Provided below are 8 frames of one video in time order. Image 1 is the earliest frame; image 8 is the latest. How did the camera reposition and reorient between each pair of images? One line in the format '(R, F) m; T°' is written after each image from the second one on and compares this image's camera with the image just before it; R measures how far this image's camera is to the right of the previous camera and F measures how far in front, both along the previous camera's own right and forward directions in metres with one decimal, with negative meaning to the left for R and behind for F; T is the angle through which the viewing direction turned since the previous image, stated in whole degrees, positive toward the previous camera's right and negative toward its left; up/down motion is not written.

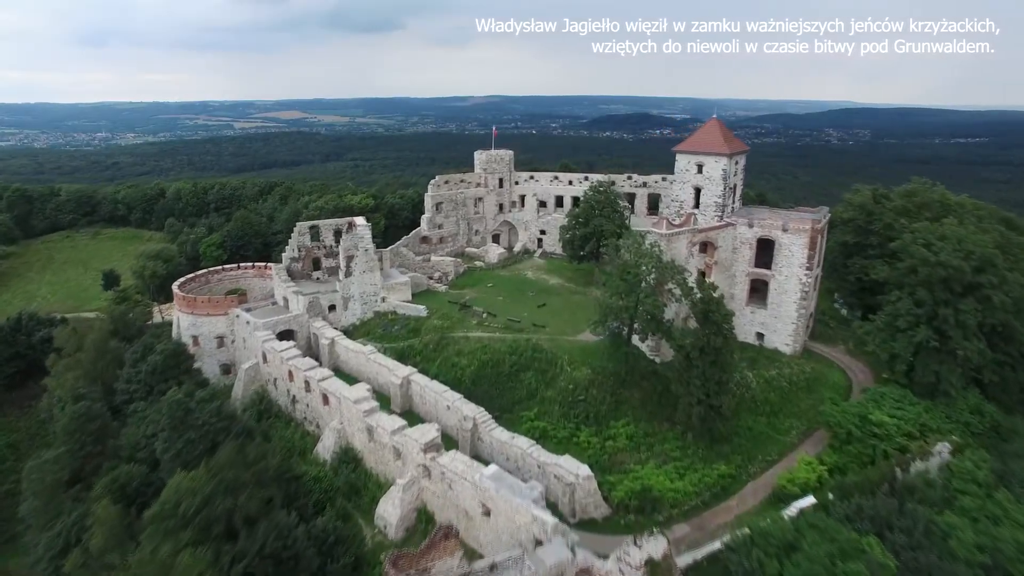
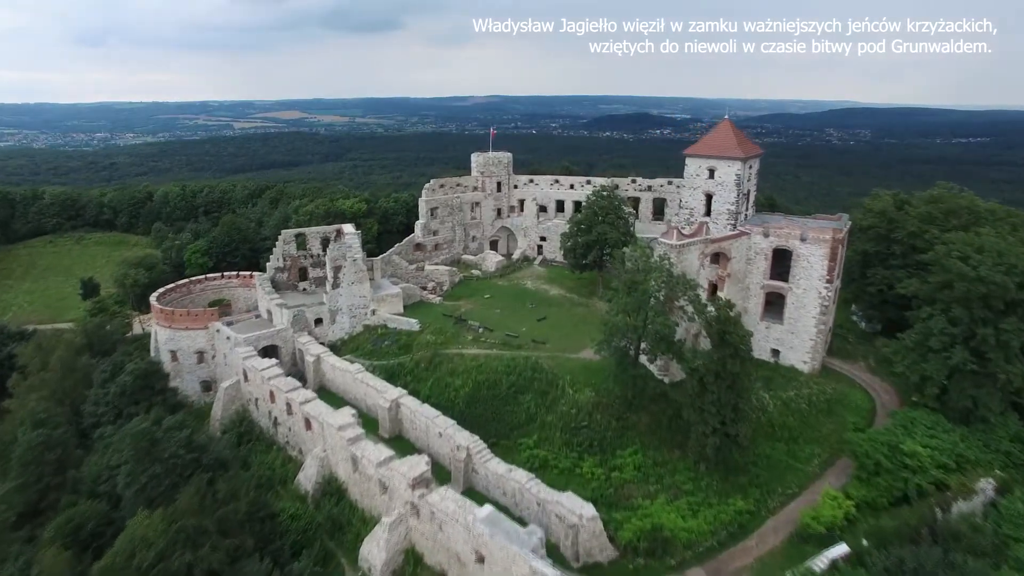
(+0.1, +1.8) m; 0°
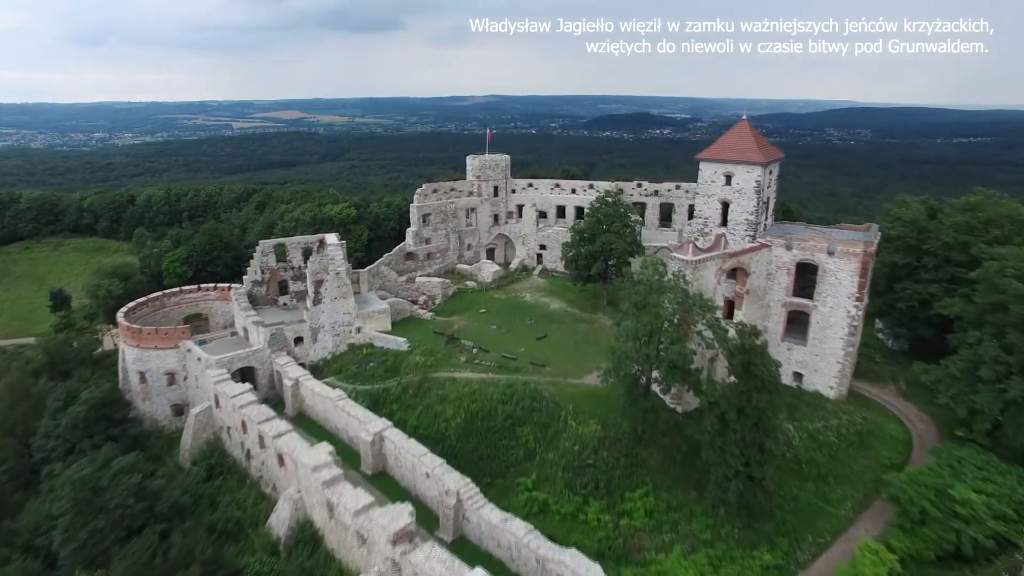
(+0.1, +2.3) m; 0°
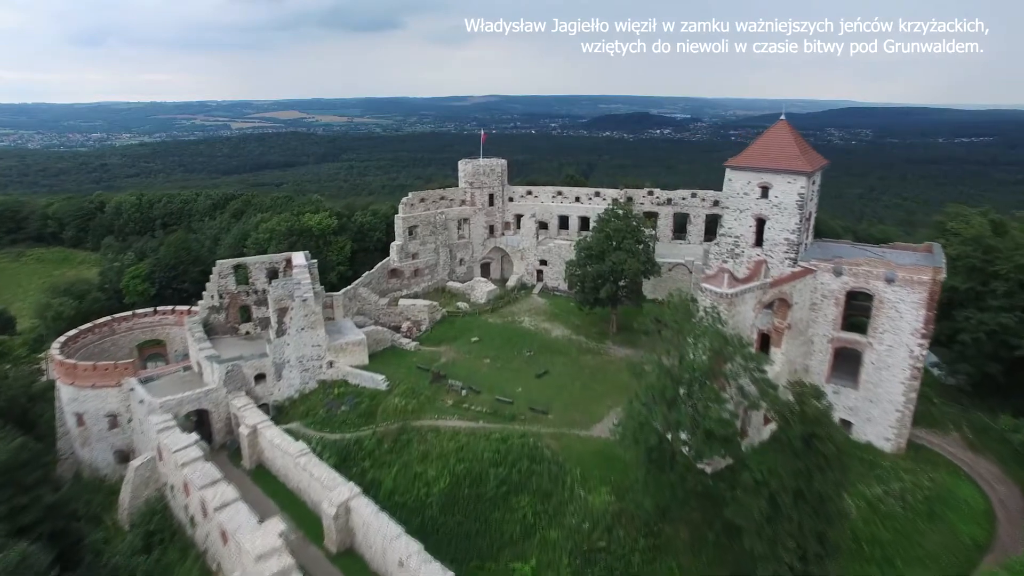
(+0.1, +3.6) m; 0°
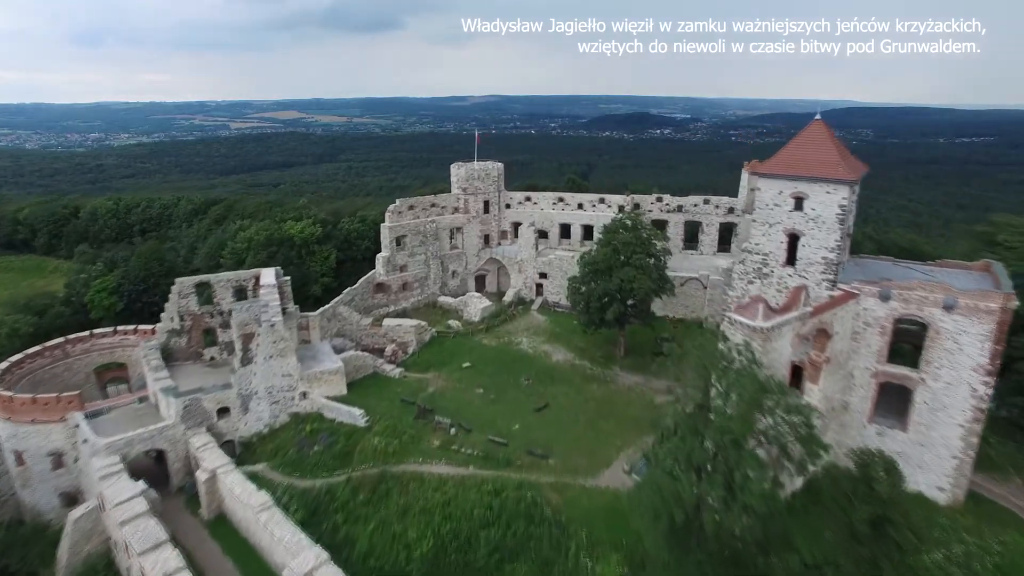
(+0.1, +2.6) m; 0°
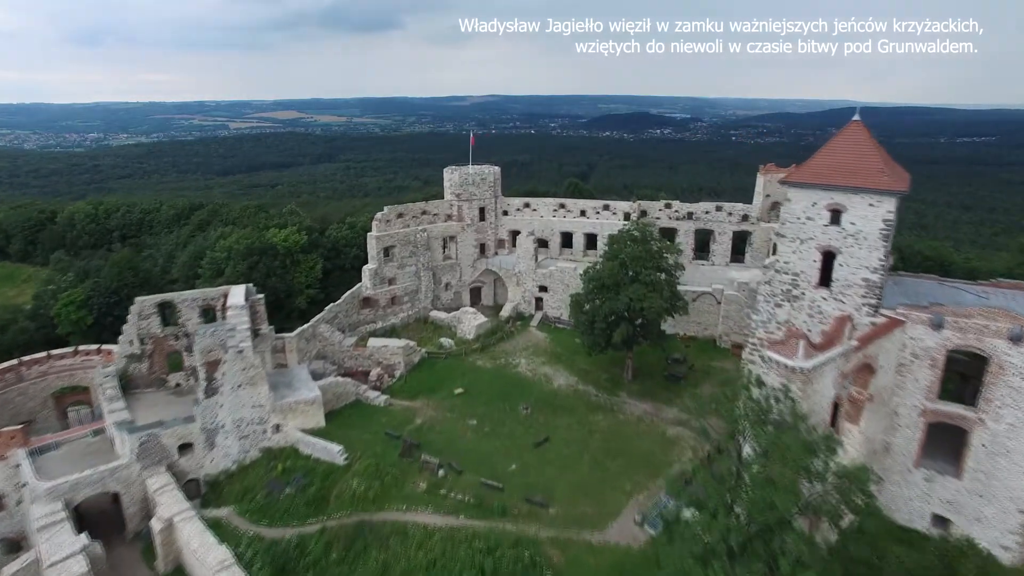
(+0.1, +2.1) m; 0°
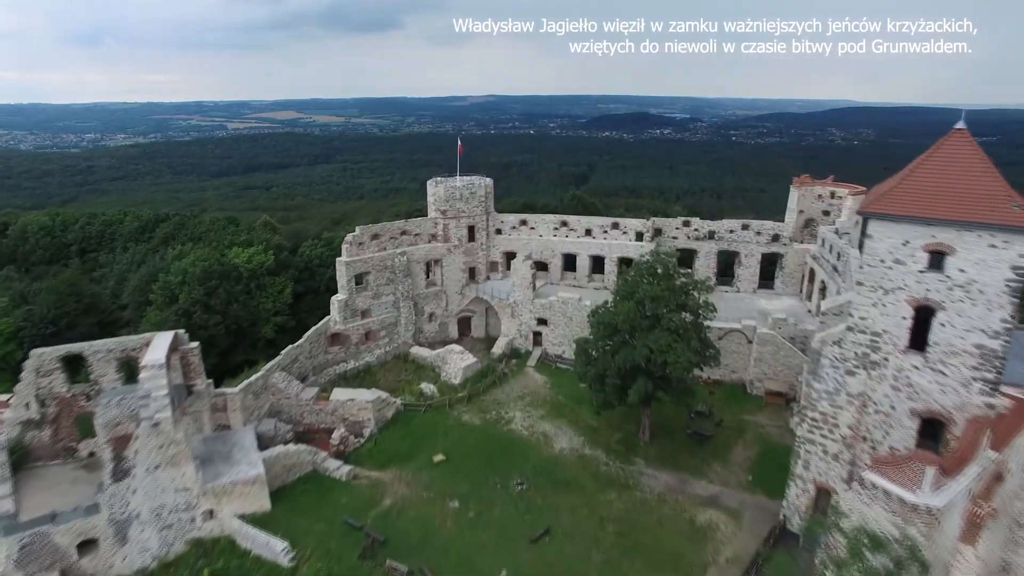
(+0.2, +3.7) m; 0°
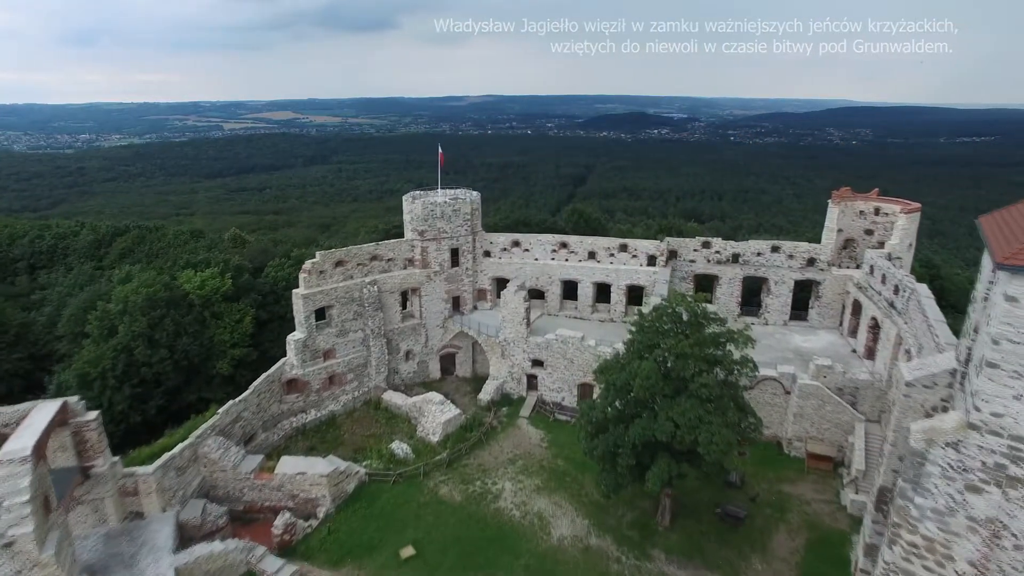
(+0.2, +3.5) m; 0°
